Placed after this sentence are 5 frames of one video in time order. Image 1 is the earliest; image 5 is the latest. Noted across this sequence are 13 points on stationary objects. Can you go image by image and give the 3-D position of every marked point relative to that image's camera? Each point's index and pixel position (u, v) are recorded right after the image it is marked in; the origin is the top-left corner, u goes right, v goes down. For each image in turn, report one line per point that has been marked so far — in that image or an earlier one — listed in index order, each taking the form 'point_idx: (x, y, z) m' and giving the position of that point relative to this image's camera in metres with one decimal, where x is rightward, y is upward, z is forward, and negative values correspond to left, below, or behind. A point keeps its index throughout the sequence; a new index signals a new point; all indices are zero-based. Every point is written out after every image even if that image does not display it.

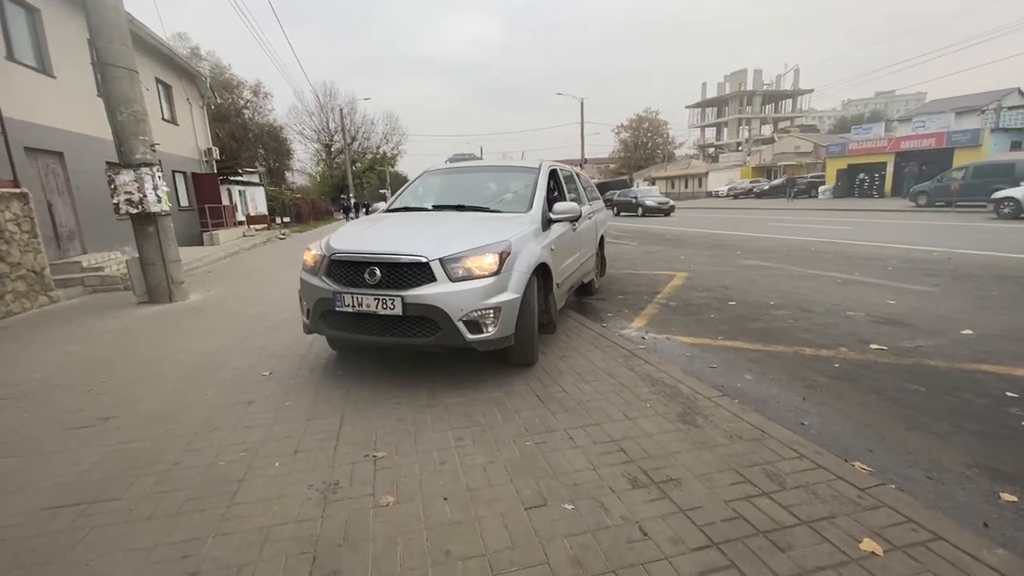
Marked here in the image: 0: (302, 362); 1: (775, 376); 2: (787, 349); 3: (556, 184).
0: (-2.2, -0.8, +4.9) m
1: (+2.3, -0.8, +4.1) m
2: (+2.7, -0.6, +4.7) m
3: (+0.9, +1.5, +7.1) m
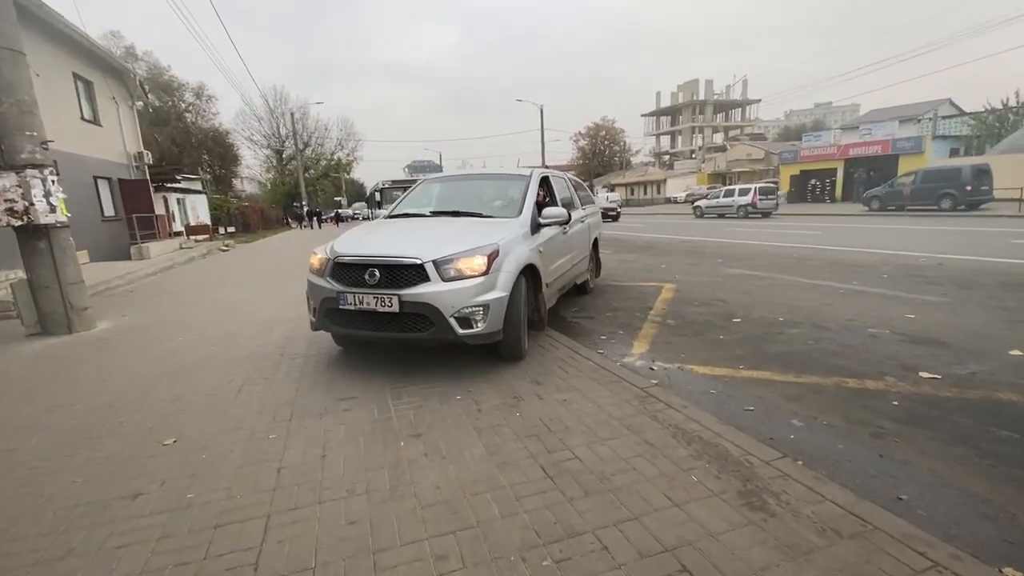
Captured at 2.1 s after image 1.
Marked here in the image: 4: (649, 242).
0: (-2.3, -1.0, +3.7) m
1: (+2.2, -0.9, +3.3) m
2: (+2.6, -0.8, +4.0) m
3: (+0.5, +1.3, +6.2) m
4: (+4.4, +1.5, +15.2) m
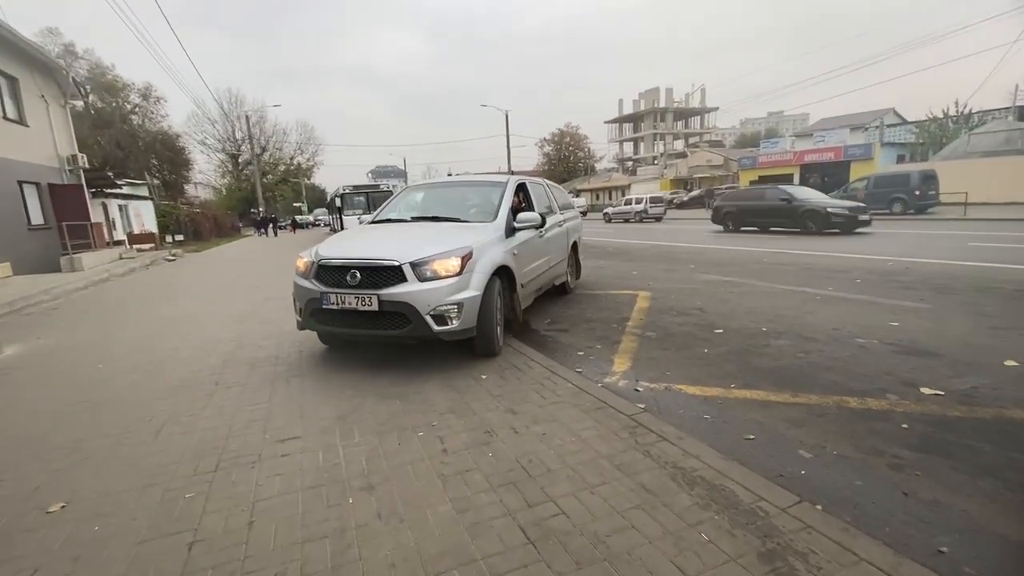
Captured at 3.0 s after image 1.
0: (-2.5, -1.2, +3.0) m
1: (+2.1, -1.0, +3.0) m
2: (+2.4, -0.9, +3.6) m
3: (+0.1, +1.2, +5.8) m
4: (+3.4, +1.3, +15.0) m
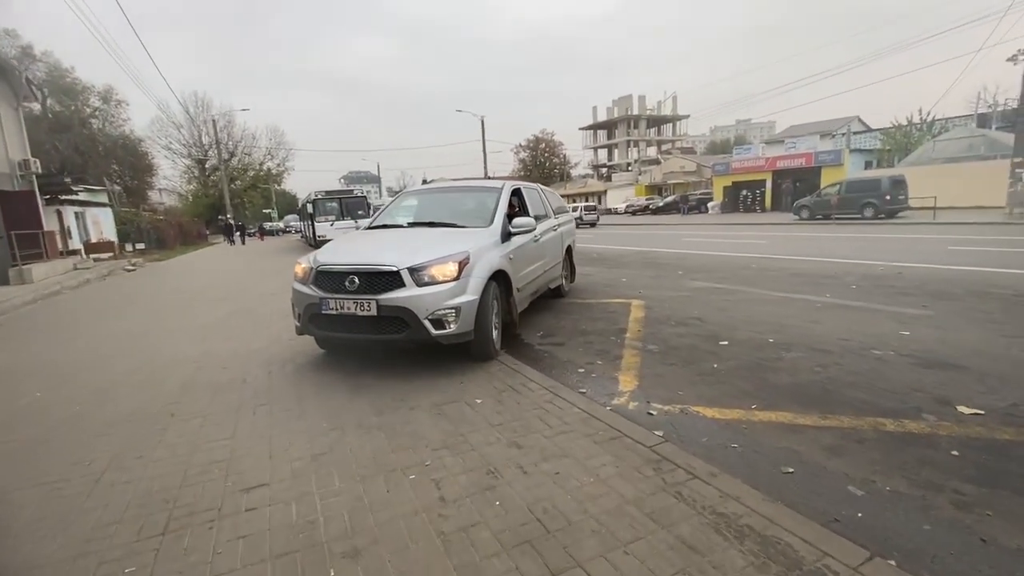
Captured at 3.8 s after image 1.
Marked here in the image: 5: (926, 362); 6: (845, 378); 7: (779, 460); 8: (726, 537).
0: (-2.4, -1.3, +2.5) m
1: (+2.1, -1.1, +2.6) m
2: (+2.4, -0.9, +3.3) m
3: (0.0, +1.0, +5.4) m
4: (+2.8, +1.1, +14.7) m
5: (+3.7, -0.7, +4.3) m
6: (+2.9, -0.8, +4.1) m
7: (+1.6, -1.1, +2.9) m
8: (+1.0, -1.2, +2.2) m
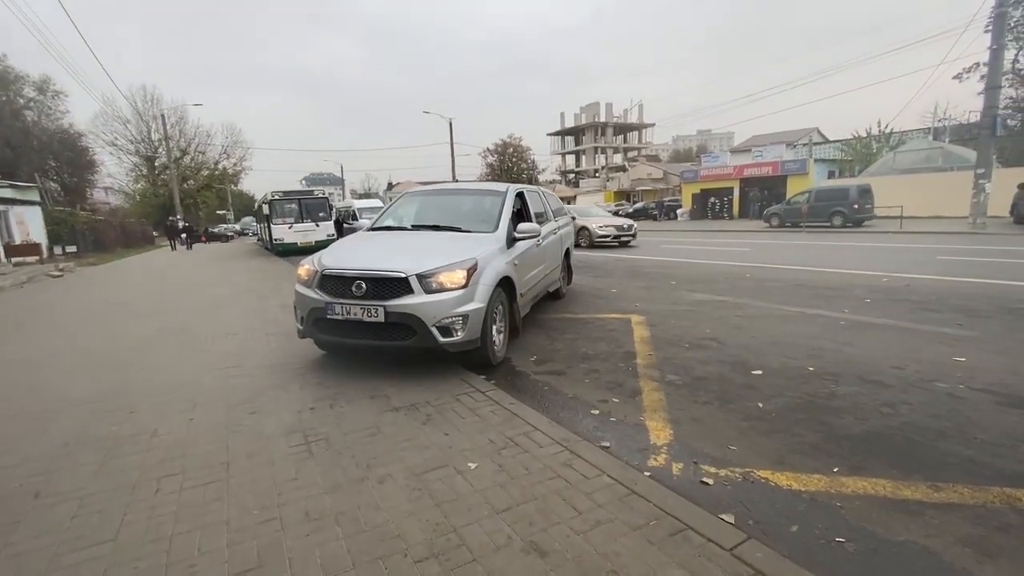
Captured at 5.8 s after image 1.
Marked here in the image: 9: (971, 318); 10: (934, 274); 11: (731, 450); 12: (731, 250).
0: (-2.2, -1.5, +1.3) m
1: (+2.2, -1.2, +1.8) m
2: (+2.5, -1.1, +2.5) m
3: (0.0, +0.8, +4.4) m
4: (+2.1, +0.8, +13.9) m
5: (+3.7, -0.8, +3.6) m
6: (+2.9, -0.9, +3.3) m
7: (+1.8, -1.2, +2.1) m
8: (+1.2, -1.3, +1.3) m
9: (+5.6, -0.3, +5.8) m
10: (+8.4, +0.3, +9.5) m
11: (+1.4, -1.1, +3.1) m
12: (+7.4, +1.3, +15.9) m
